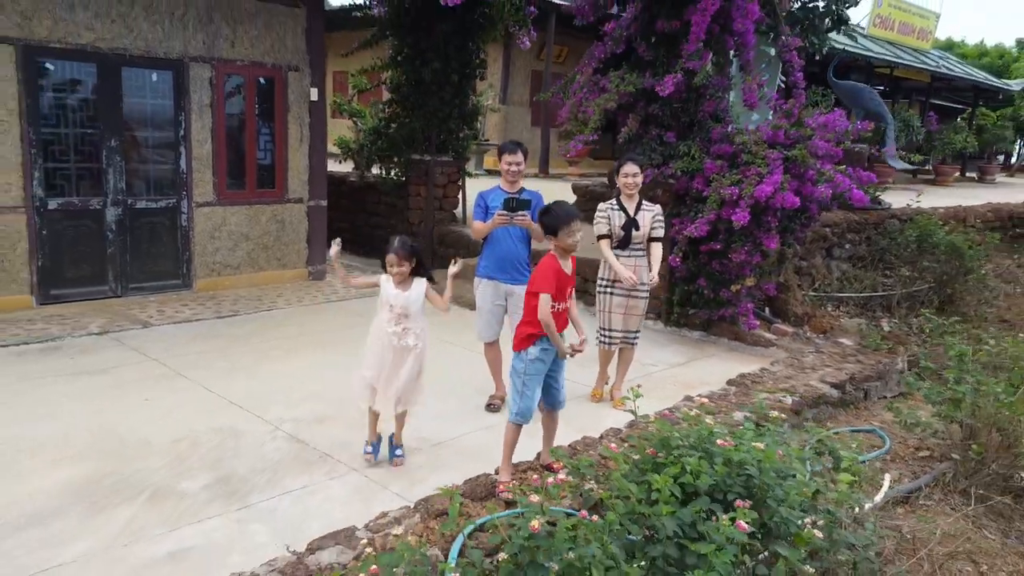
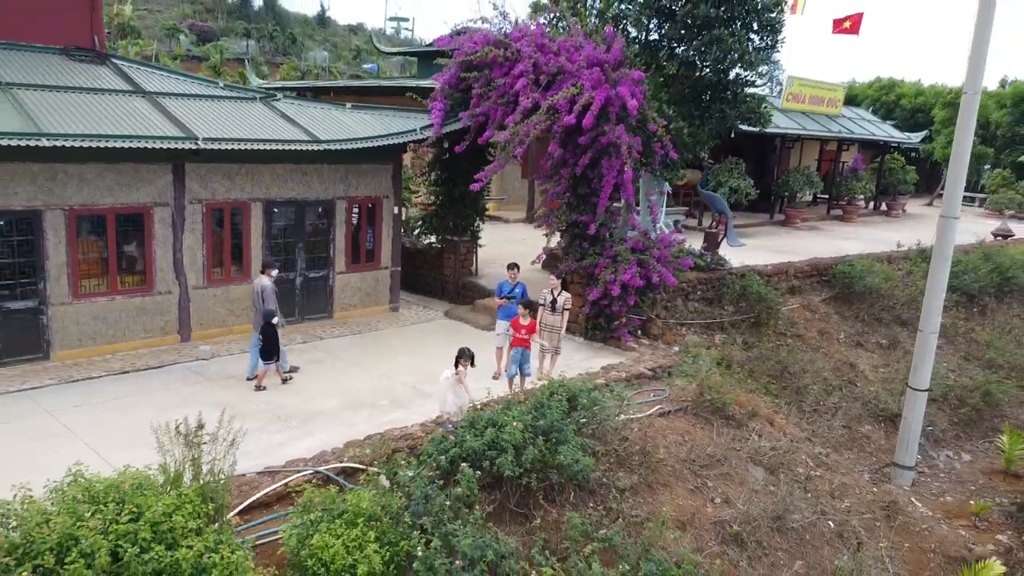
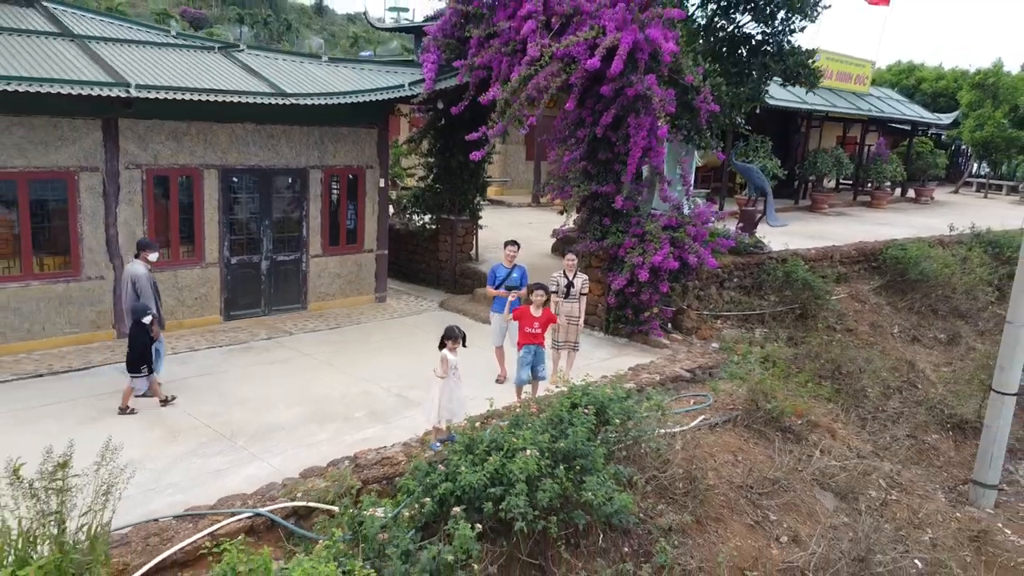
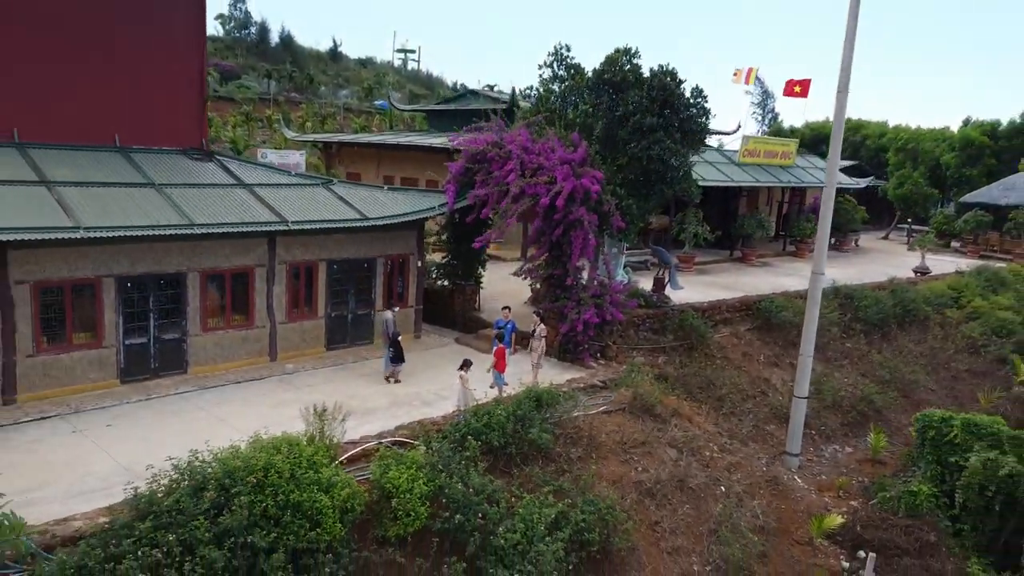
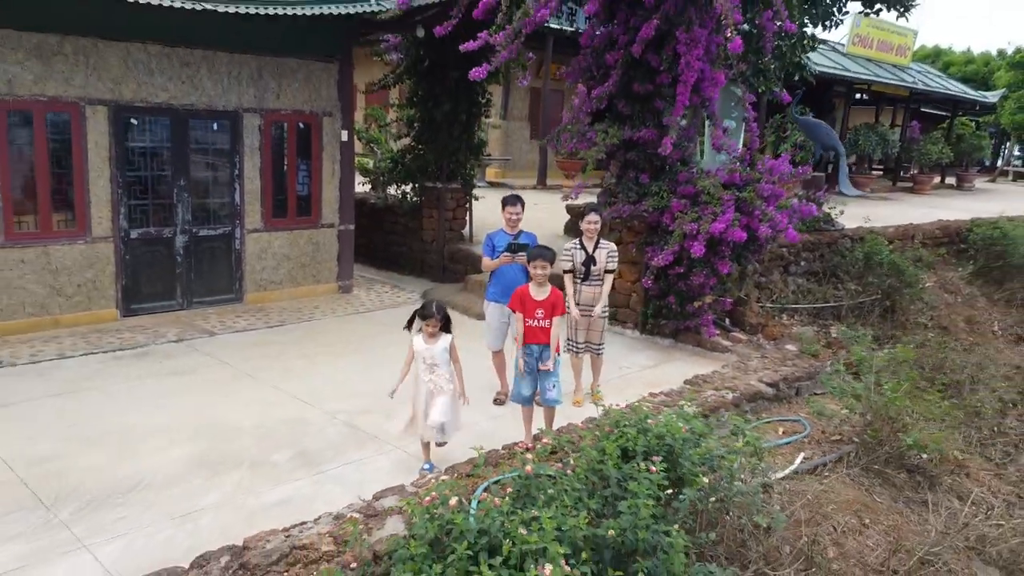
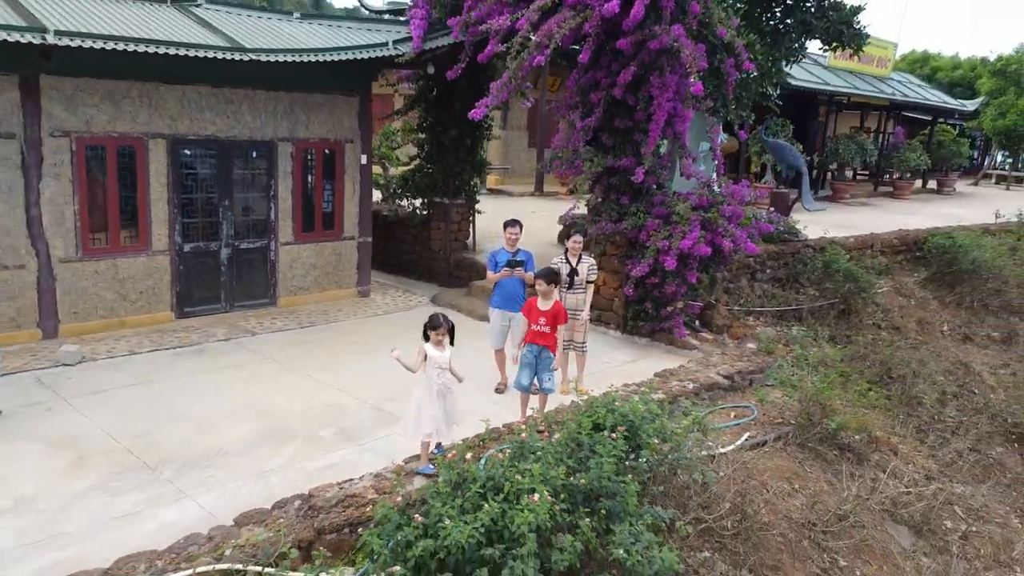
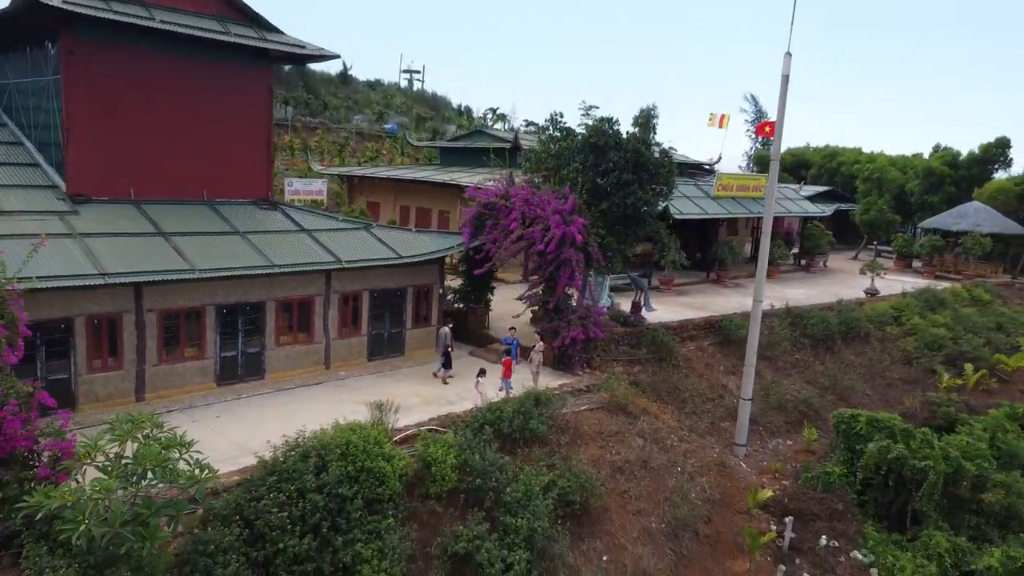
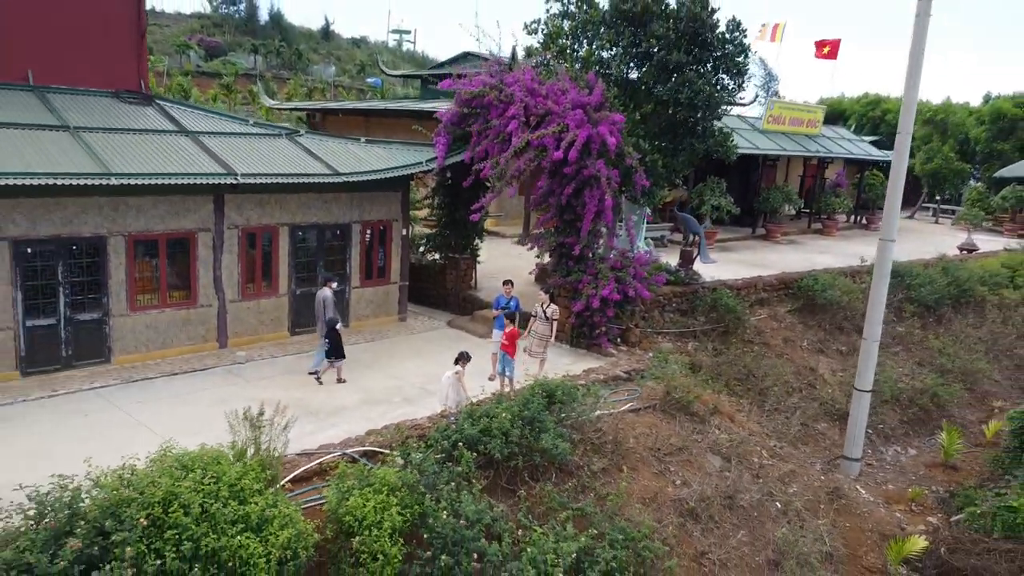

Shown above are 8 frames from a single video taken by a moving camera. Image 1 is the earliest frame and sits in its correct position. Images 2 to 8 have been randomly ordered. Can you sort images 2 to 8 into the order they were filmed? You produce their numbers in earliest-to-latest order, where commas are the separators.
5, 6, 3, 2, 8, 4, 7
